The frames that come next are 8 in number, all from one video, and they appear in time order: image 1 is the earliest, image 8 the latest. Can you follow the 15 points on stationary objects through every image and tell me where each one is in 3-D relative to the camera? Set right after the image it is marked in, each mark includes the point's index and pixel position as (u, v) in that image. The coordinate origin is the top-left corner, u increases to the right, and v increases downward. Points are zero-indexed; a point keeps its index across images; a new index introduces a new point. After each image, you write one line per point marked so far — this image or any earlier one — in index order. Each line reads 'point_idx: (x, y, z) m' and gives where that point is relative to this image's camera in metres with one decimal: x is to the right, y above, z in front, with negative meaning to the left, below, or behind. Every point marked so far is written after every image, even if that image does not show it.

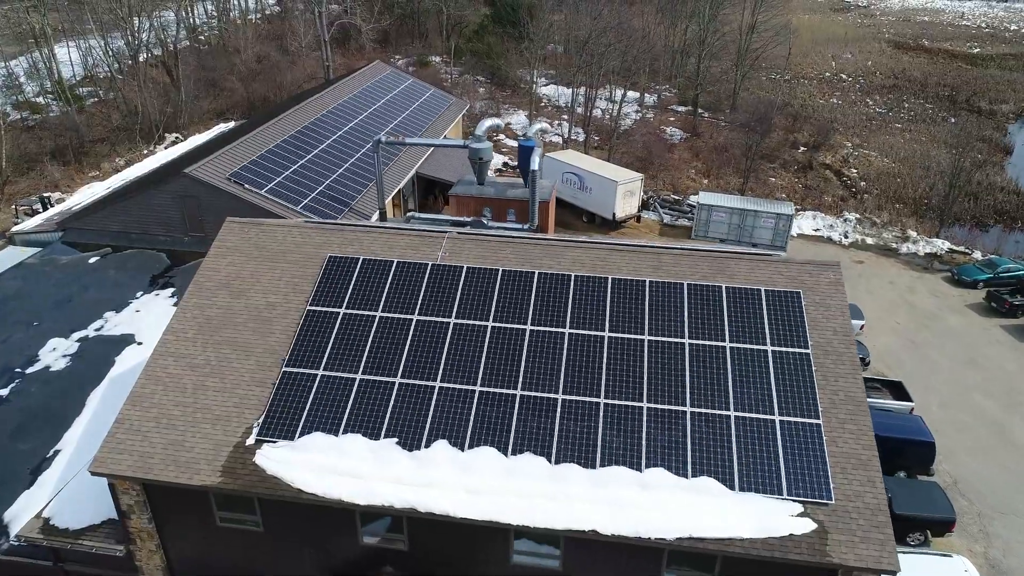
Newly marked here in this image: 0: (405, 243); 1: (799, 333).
0: (-1.6, +0.7, +13.2) m
1: (+3.7, -0.6, +11.3) m
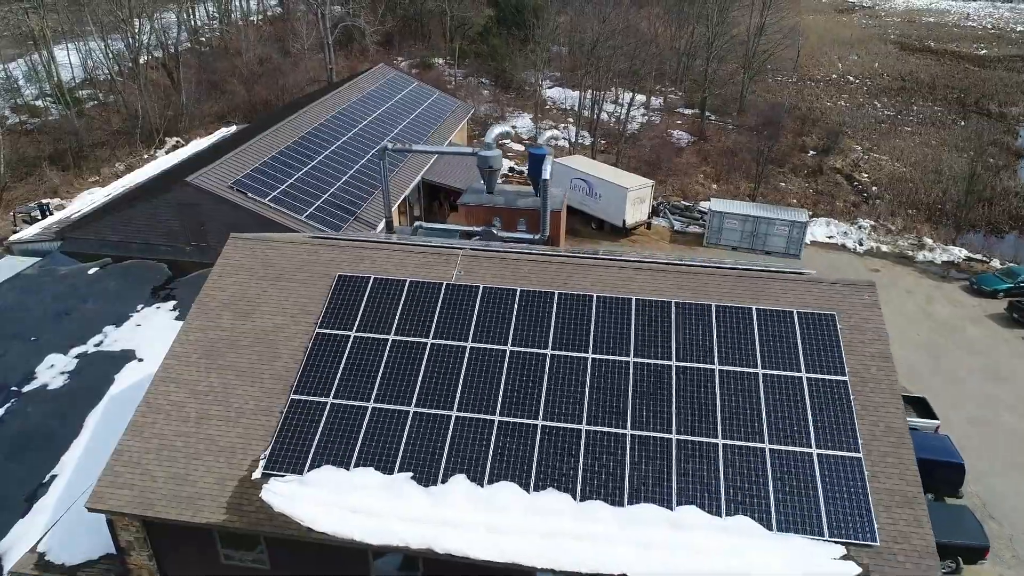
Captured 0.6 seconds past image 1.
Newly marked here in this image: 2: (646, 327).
0: (-1.4, +0.4, +12.6) m
1: (+3.9, -0.9, +10.7) m
2: (+1.7, -0.5, +11.3) m
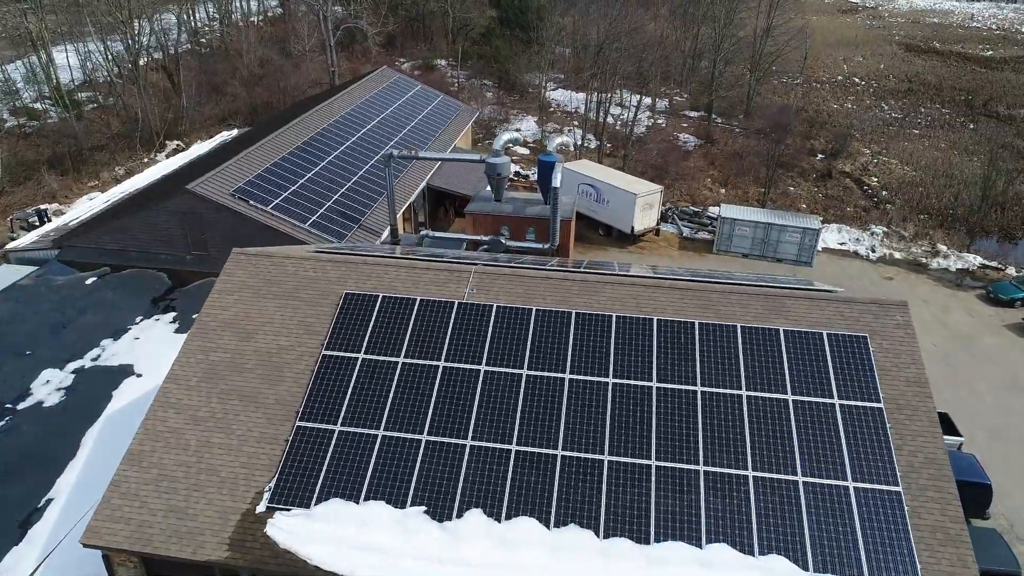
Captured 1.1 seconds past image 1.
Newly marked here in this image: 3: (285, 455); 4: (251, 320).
0: (-1.2, +0.1, +12.0) m
1: (+4.1, -1.1, +10.2) m
2: (+1.9, -0.7, +10.7) m
3: (-2.5, -1.9, +9.9) m
4: (-3.4, -0.4, +11.6) m
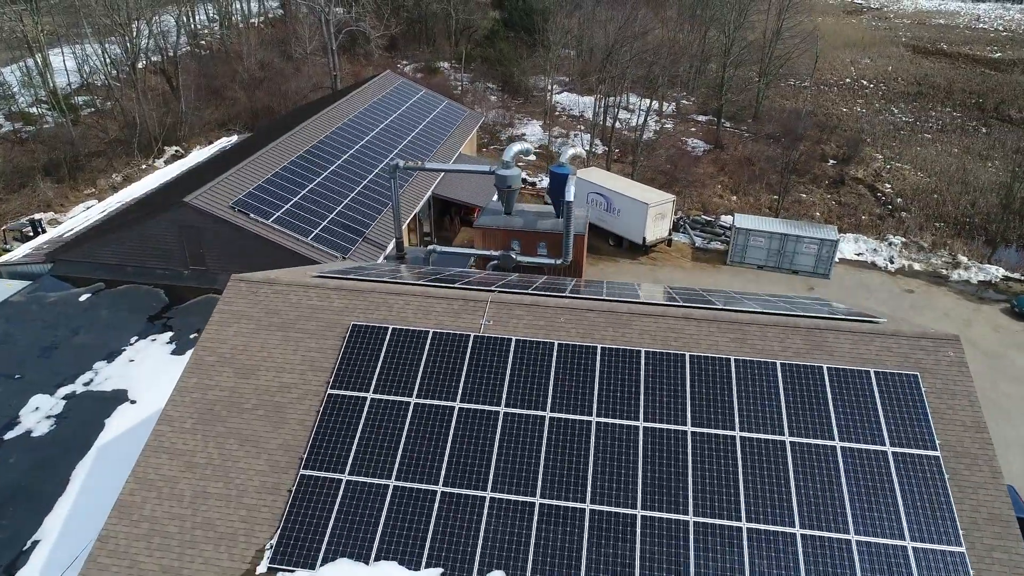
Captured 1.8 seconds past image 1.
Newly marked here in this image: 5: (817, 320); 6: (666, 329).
0: (-0.9, -0.2, +11.2) m
1: (+4.4, -1.5, +9.3) m
2: (+2.2, -1.1, +9.9) m
3: (-2.3, -2.3, +9.1) m
4: (-3.2, -0.8, +10.7) m
5: (+3.7, -0.4, +10.8) m
6: (+1.9, -0.5, +10.7) m
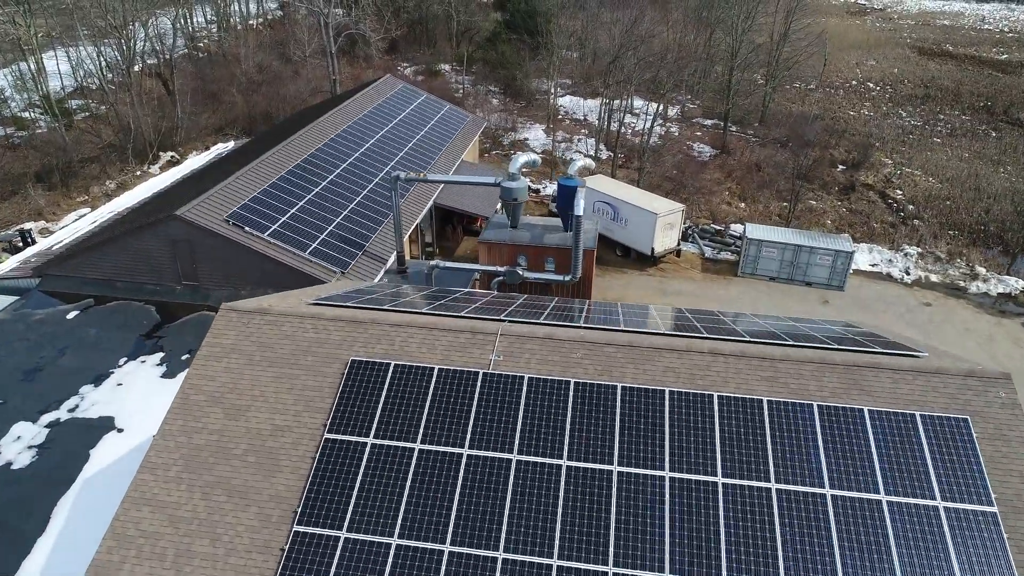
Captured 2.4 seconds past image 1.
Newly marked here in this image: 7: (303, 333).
0: (-0.8, -0.6, +10.4) m
1: (+4.5, -1.9, +8.5) m
2: (+2.3, -1.5, +9.1) m
3: (-2.2, -2.6, +8.2) m
4: (-3.0, -1.2, +9.9) m
5: (+3.9, -0.8, +10.0) m
6: (+2.0, -0.9, +9.9) m
7: (-2.5, -0.5, +10.6) m
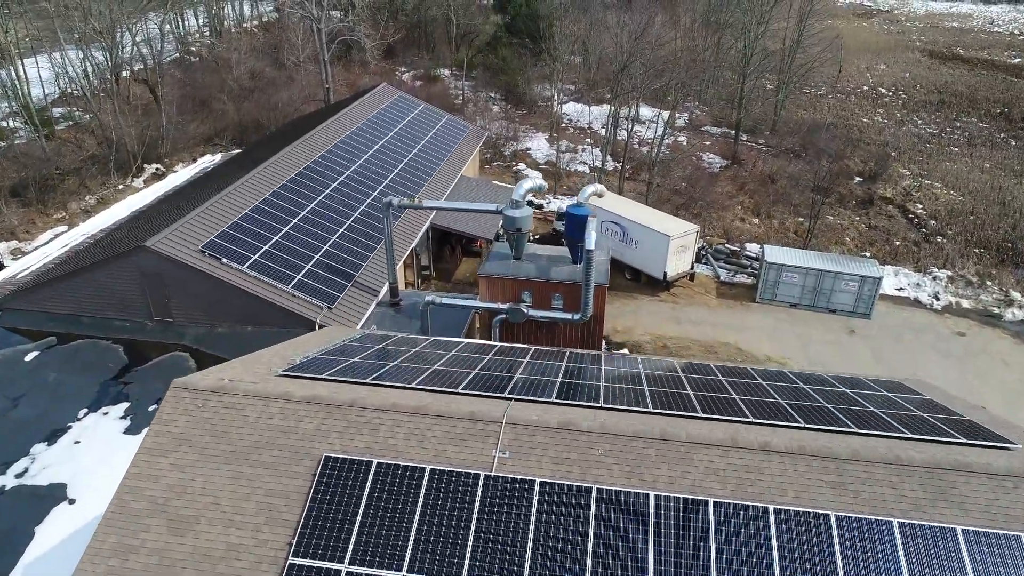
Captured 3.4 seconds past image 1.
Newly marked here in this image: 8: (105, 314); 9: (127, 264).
0: (-0.7, -1.4, +8.6) m
1: (+4.6, -2.6, +6.7) m
2: (+2.4, -2.3, +7.3) m
3: (-2.1, -3.4, +6.5) m
4: (-3.0, -1.9, +8.2) m
5: (+3.9, -1.5, +8.2) m
6: (+2.1, -1.6, +8.1) m
7: (-2.4, -1.3, +8.8) m
8: (-8.6, -0.6, +18.7) m
9: (-7.6, +0.5, +17.5) m
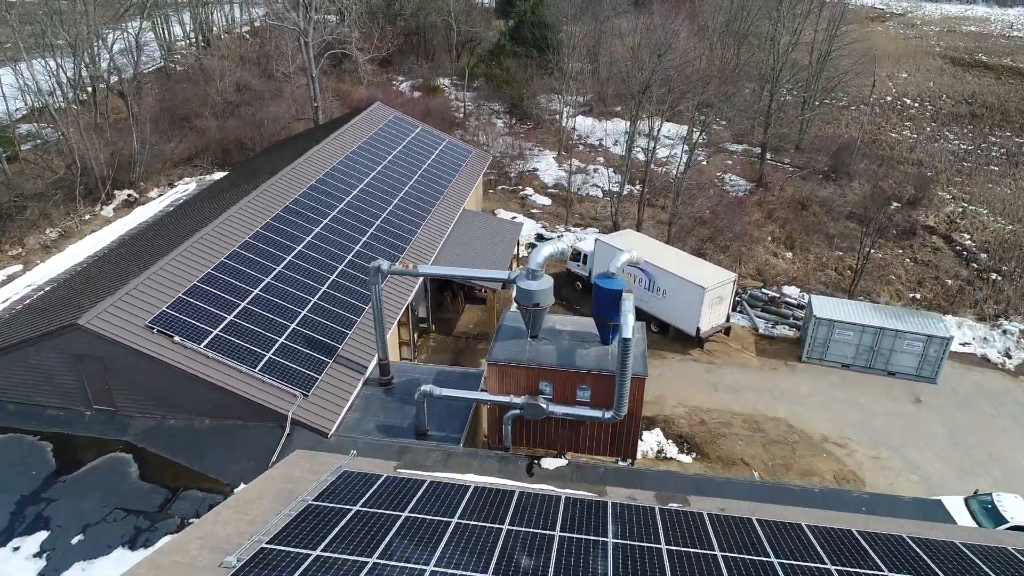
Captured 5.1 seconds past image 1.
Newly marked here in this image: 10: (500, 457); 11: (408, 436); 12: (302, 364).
0: (-0.5, -2.8, +5.4) m
1: (+4.8, -4.1, +3.5) m
2: (+2.6, -3.7, +4.1) m
3: (-1.8, -4.8, +3.2) m
4: (-2.7, -3.4, +4.9) m
5: (+4.2, -3.0, +5.0) m
6: (+2.3, -3.1, +4.9) m
7: (-2.2, -2.7, +5.6) m
8: (-8.3, -2.0, +15.5) m
9: (-7.4, -0.9, +14.2) m
10: (-0.2, -2.7, +14.0) m
11: (-1.8, -2.5, +14.9) m
12: (-3.8, -1.4, +15.7) m
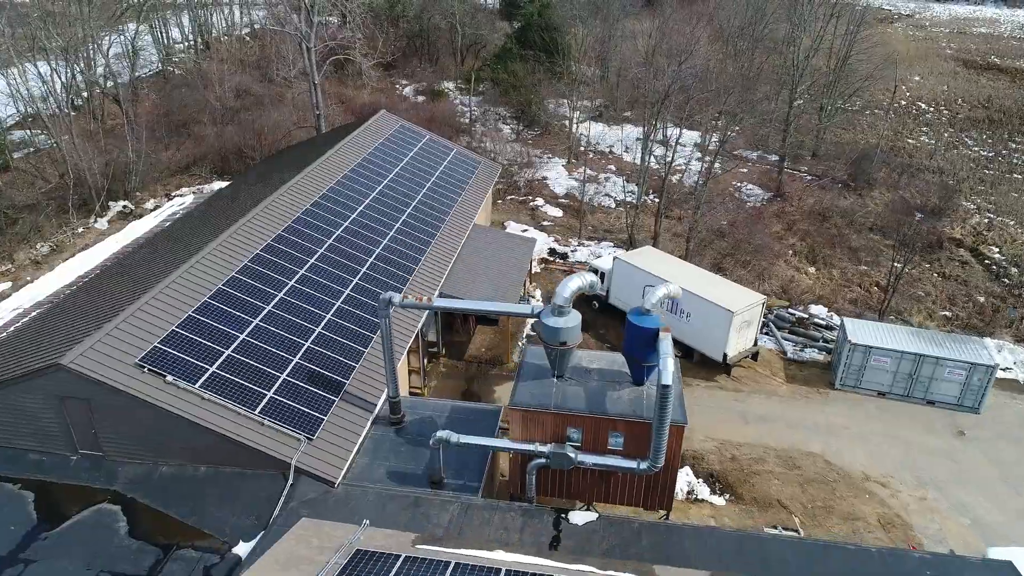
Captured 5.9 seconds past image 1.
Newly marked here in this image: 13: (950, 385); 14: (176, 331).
0: (-0.1, -3.3, +4.2) m
1: (+5.2, -4.6, +2.3) m
2: (+3.0, -4.2, +2.8) m
3: (-1.5, -5.4, +2.0) m
4: (-2.4, -3.9, +3.7) m
5: (+4.5, -3.5, +3.7) m
6: (+2.7, -3.6, +3.6) m
7: (-1.8, -3.3, +4.3) m
8: (-8.0, -2.5, +14.2) m
9: (-7.0, -1.5, +13.0) m
10: (+0.2, -3.2, +12.7) m
11: (-1.4, -3.0, +13.6) m
12: (-3.4, -1.9, +14.5) m
13: (+9.8, -2.1, +19.7) m
14: (-5.5, -0.7, +14.5) m
